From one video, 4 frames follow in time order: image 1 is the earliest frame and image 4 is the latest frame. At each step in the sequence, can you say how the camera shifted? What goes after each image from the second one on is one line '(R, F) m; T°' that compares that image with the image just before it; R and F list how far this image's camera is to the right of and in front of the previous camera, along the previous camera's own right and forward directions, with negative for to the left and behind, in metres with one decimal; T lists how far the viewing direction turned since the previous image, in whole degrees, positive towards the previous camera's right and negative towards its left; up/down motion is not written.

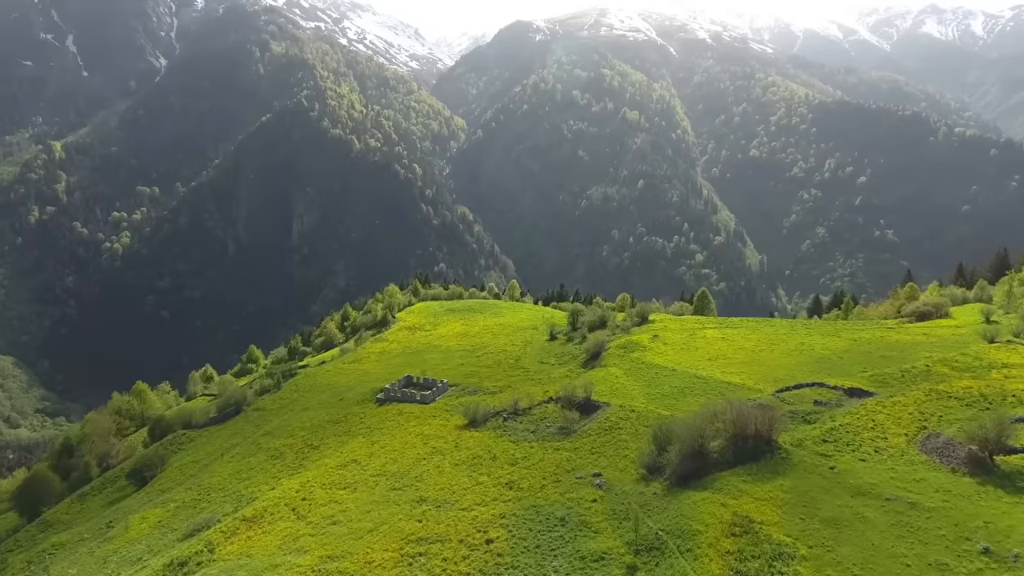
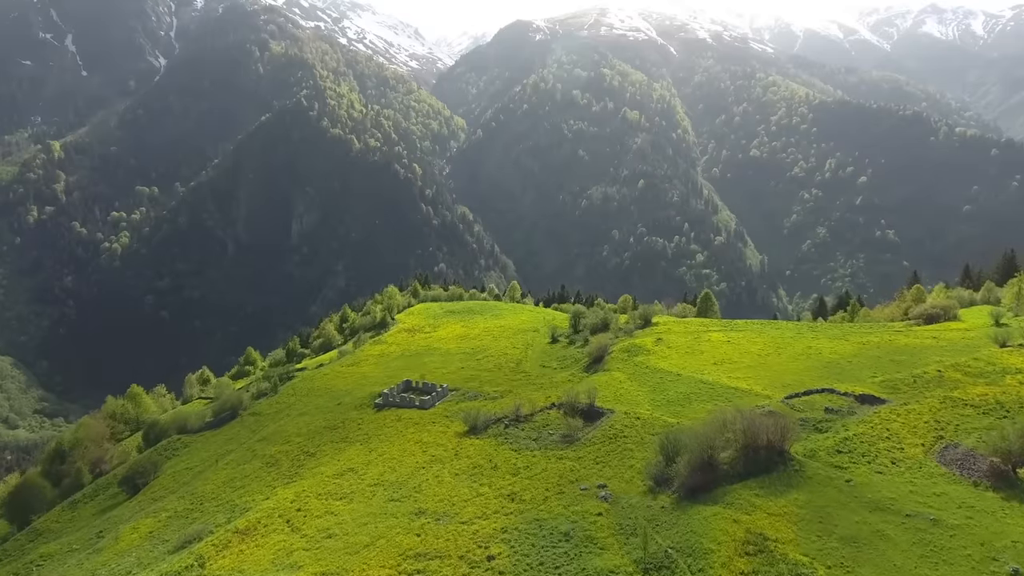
(-0.1, +1.5) m; 0°
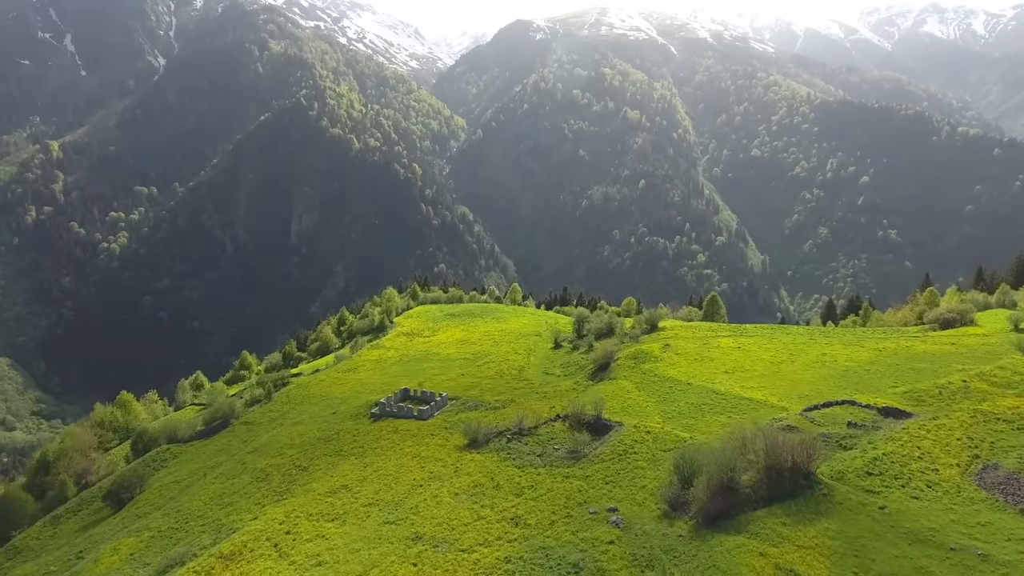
(-0.2, +2.8) m; 0°
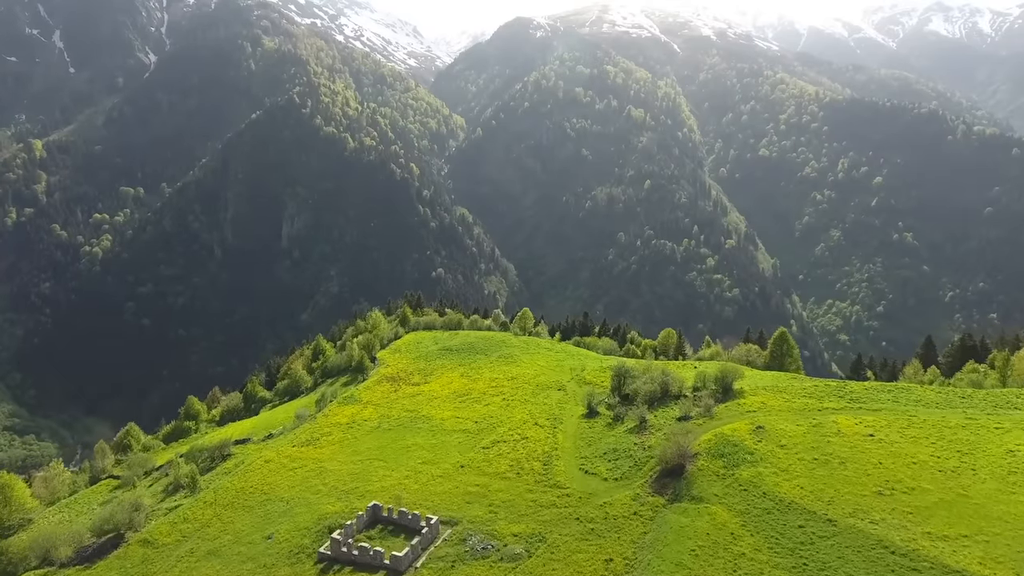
(-1.7, +23.5) m; 0°
